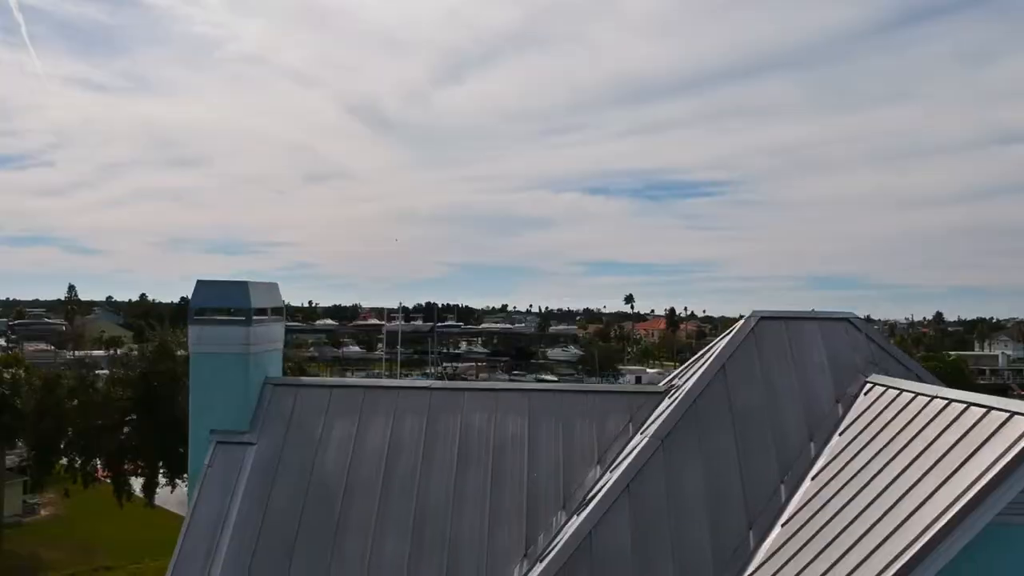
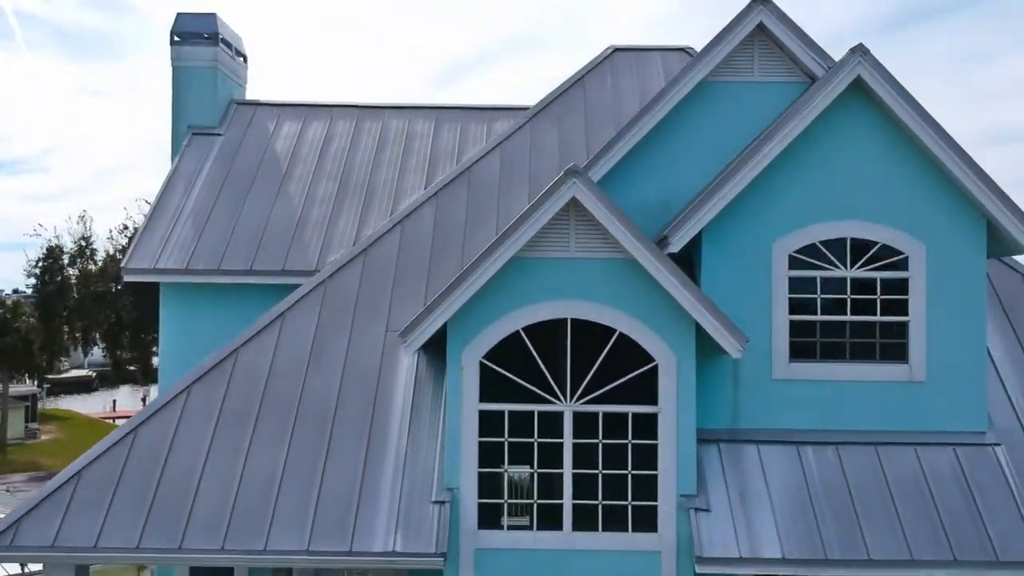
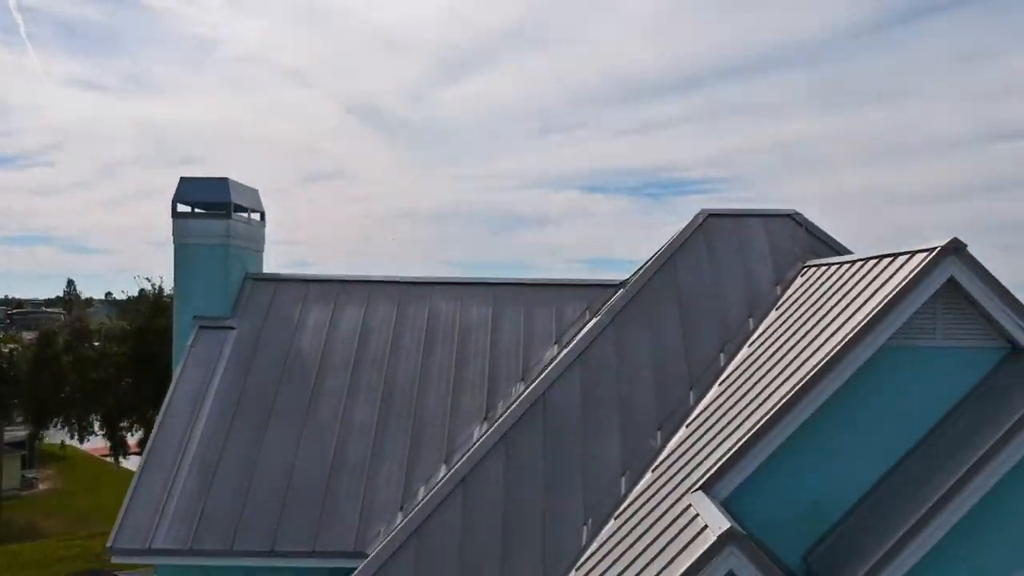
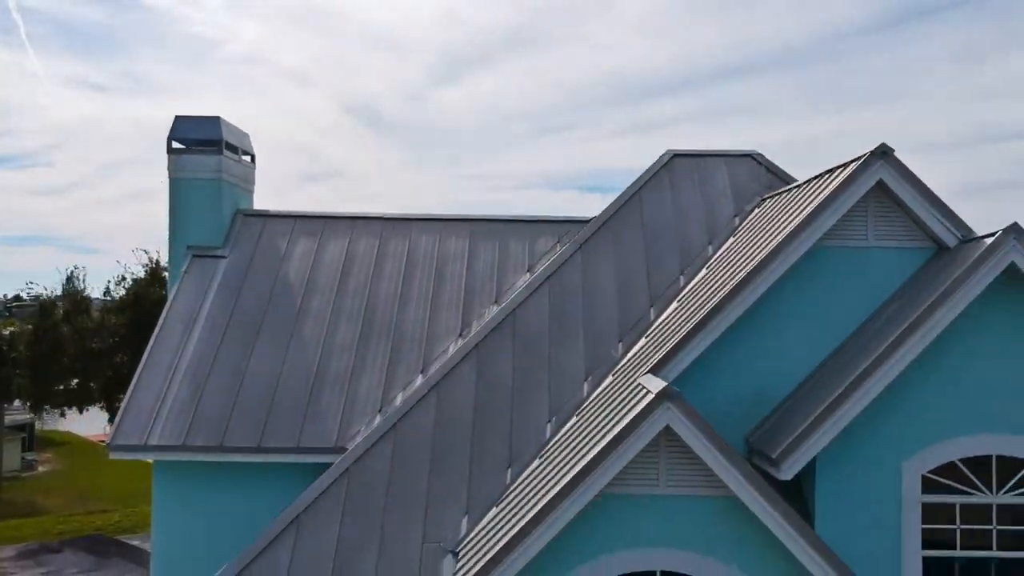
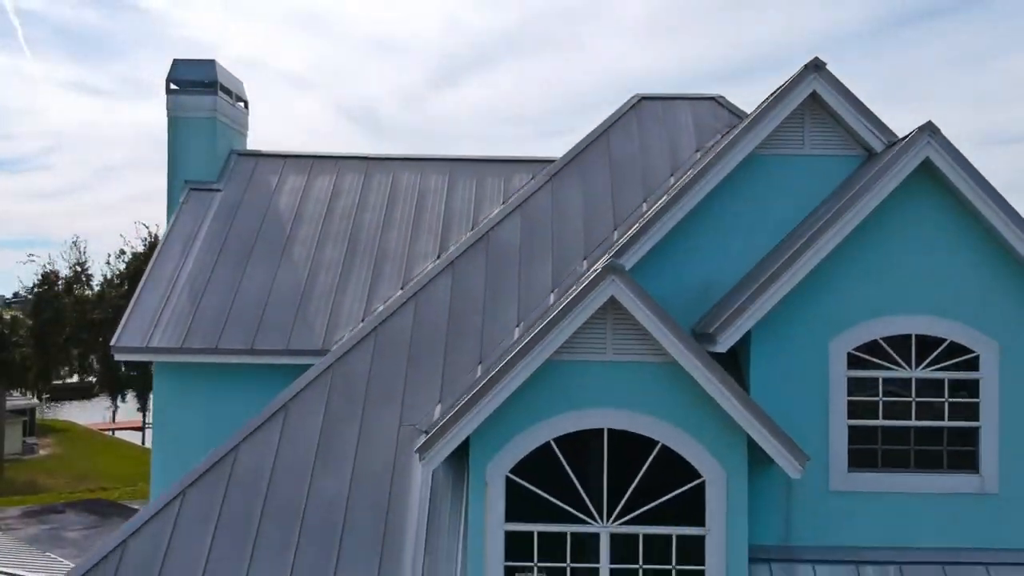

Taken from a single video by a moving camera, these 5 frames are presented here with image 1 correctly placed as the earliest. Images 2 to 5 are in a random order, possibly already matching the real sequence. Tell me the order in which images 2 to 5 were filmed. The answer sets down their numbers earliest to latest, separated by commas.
3, 4, 5, 2
